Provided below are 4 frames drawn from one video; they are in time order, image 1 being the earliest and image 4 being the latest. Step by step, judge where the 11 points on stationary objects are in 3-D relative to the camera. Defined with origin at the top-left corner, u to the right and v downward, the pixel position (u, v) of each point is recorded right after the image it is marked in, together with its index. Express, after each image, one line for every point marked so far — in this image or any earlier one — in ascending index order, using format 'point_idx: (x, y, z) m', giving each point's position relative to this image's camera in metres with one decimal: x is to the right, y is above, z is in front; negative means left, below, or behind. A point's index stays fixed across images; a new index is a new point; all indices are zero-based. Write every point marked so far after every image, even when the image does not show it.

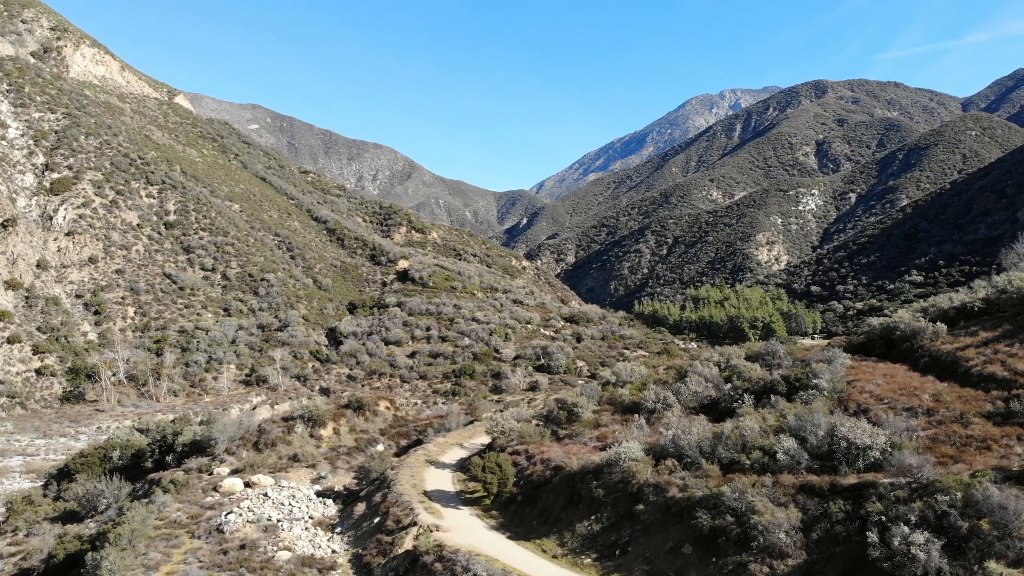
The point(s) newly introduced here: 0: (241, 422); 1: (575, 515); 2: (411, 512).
0: (-9.8, -4.8, +18.0) m
1: (+1.3, -4.6, +10.0) m
2: (-2.2, -4.9, +10.9) m
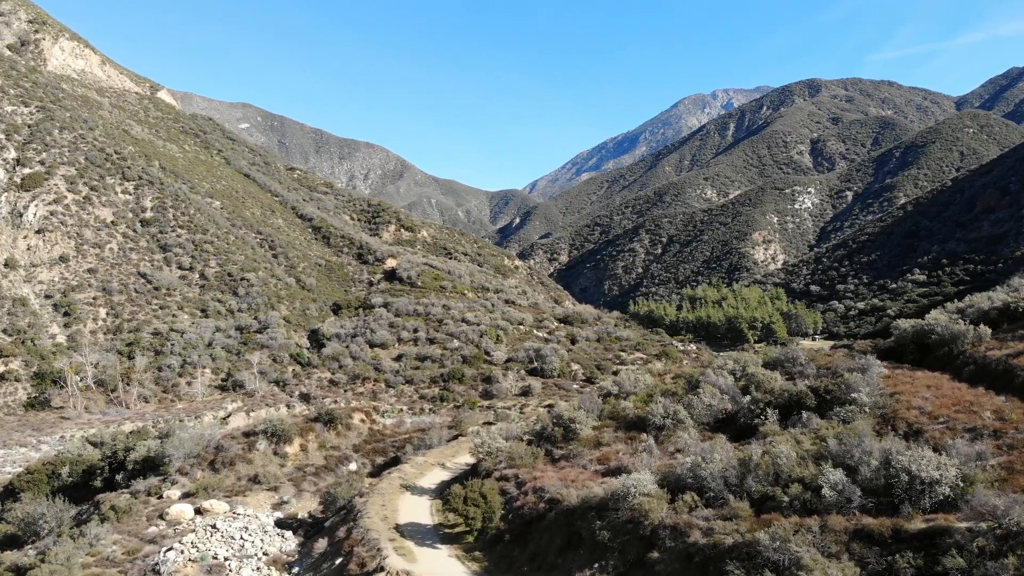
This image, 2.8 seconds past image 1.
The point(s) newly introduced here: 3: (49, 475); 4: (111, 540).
0: (-10.1, -4.8, +16.1) m
1: (+1.0, -4.6, +8.3) m
2: (-2.5, -4.9, +9.1) m
3: (-15.7, -6.4, +16.9) m
4: (-9.3, -5.9, +11.6) m
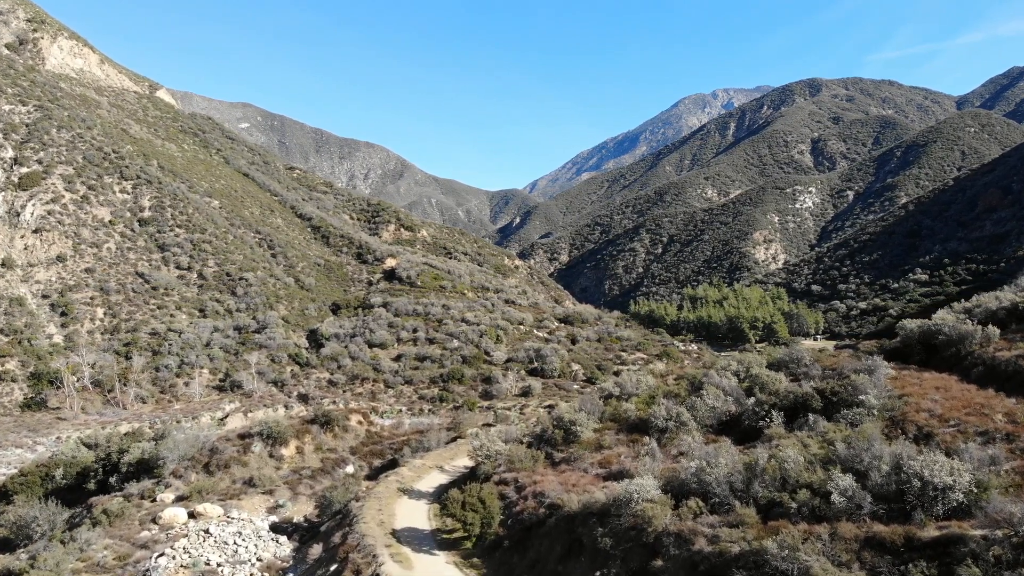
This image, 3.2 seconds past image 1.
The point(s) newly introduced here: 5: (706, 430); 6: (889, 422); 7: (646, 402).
0: (-10.1, -4.8, +15.9) m
1: (+1.0, -4.6, +8.0) m
2: (-2.5, -4.9, +8.9) m
3: (-15.8, -6.4, +16.6) m
4: (-9.4, -5.9, +11.3) m
5: (+4.5, -3.3, +11.6) m
6: (+7.3, -2.6, +9.7) m
7: (+3.7, -3.2, +13.8) m
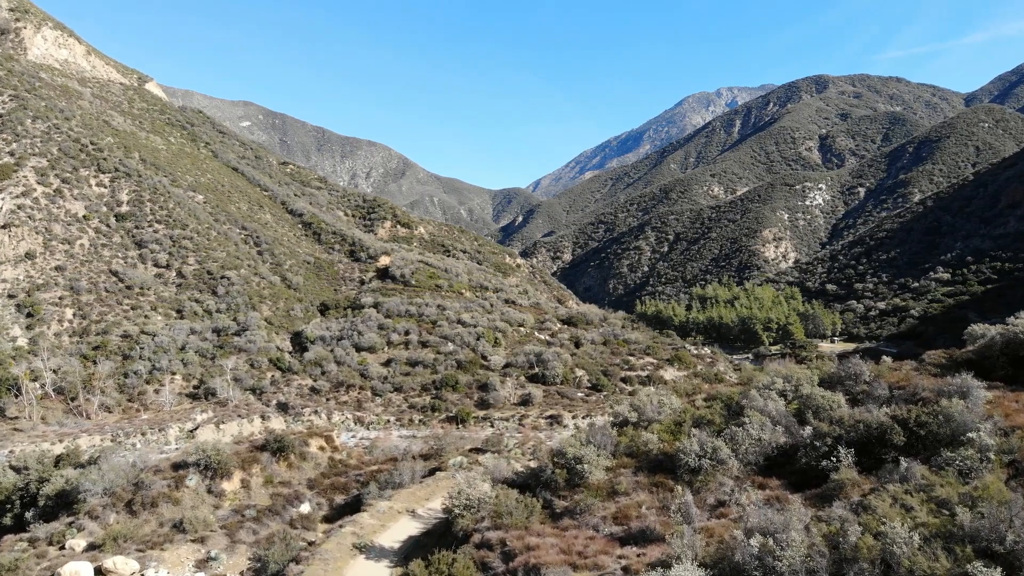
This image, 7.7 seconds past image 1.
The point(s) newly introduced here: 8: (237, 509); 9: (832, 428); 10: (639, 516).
0: (-10.3, -4.8, +13.3) m
1: (+0.8, -4.6, +5.4) m
2: (-2.7, -4.9, +6.3) m
3: (-15.9, -6.3, +14.1) m
4: (-9.6, -5.8, +8.8) m
5: (+4.3, -3.3, +9.0) m
6: (+7.1, -2.6, +7.0) m
7: (+3.5, -3.2, +11.2) m
8: (-6.9, -5.5, +12.7) m
9: (+5.9, -2.6, +9.2) m
10: (+2.0, -3.7, +8.0) m
